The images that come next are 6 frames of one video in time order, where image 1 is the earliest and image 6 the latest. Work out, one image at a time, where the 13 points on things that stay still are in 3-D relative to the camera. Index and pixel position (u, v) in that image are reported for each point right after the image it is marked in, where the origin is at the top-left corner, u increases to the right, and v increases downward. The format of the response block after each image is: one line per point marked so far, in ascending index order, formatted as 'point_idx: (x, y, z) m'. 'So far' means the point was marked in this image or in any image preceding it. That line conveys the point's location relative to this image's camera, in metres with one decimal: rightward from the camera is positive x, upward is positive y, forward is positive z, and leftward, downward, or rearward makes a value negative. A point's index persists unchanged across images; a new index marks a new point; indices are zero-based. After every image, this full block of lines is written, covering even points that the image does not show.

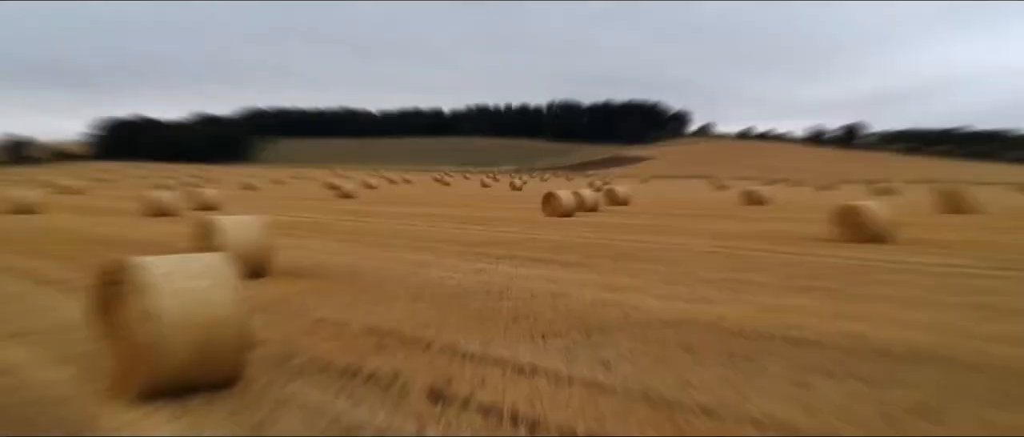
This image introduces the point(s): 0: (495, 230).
0: (-0.2, -0.1, +15.4) m
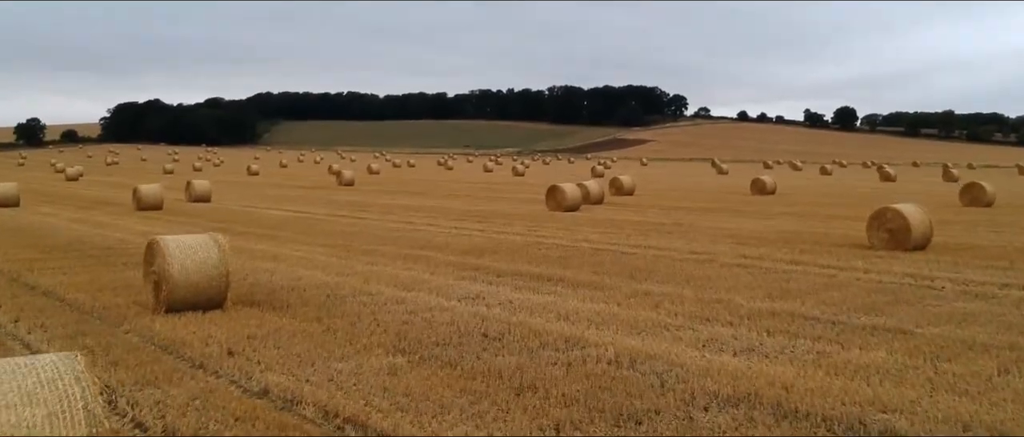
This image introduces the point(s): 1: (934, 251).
0: (-0.2, -0.1, +14.1) m
1: (+3.4, -0.3, +10.6) m
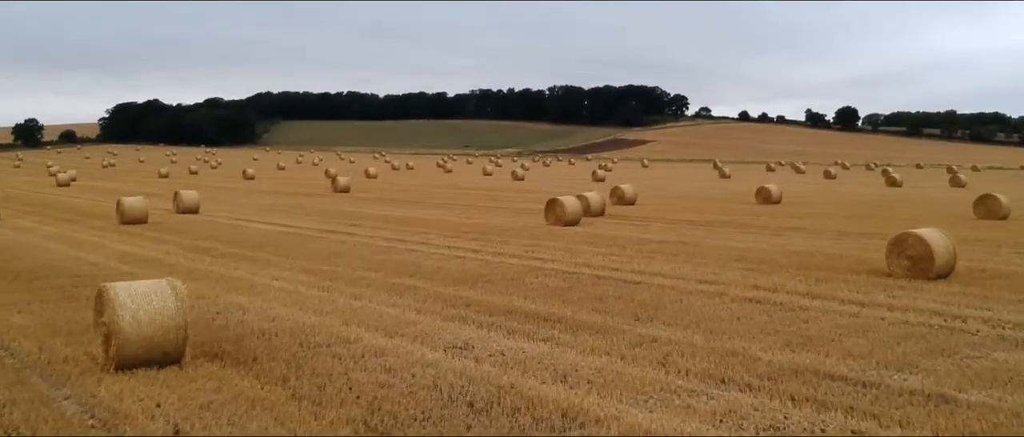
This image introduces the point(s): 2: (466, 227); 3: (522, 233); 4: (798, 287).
0: (-0.2, -0.3, +13.4) m
1: (+3.3, -0.5, +9.9) m
2: (-0.6, -0.1, +17.7) m
3: (+0.1, -0.2, +16.3) m
4: (+2.0, -0.5, +9.5) m
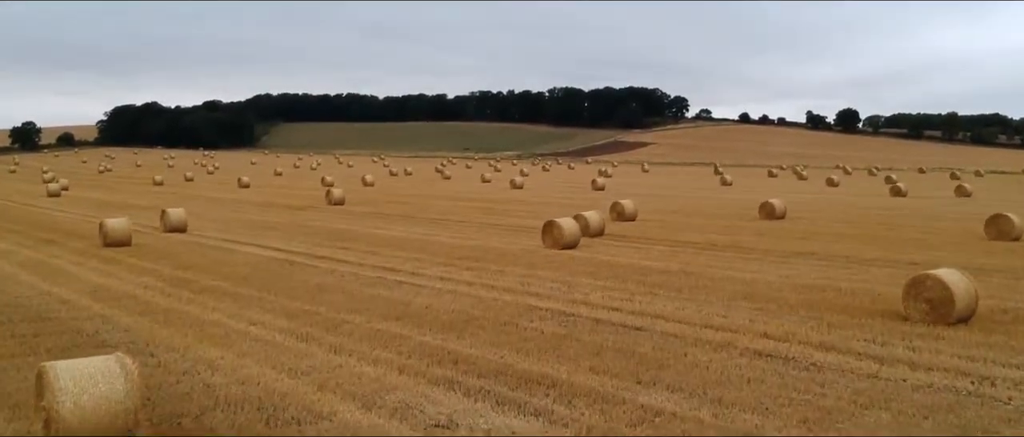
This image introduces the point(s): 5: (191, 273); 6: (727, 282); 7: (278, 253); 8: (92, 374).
0: (-0.3, -0.6, +12.8) m
1: (+3.3, -0.8, +9.3) m
2: (-0.7, -0.4, +17.1) m
3: (+0.1, -0.5, +15.7) m
4: (+2.0, -0.8, +8.9) m
5: (-3.4, -0.6, +13.8) m
6: (+2.1, -0.6, +12.8) m
7: (-3.0, -0.4, +16.8) m
8: (-1.7, -0.7, +5.5) m
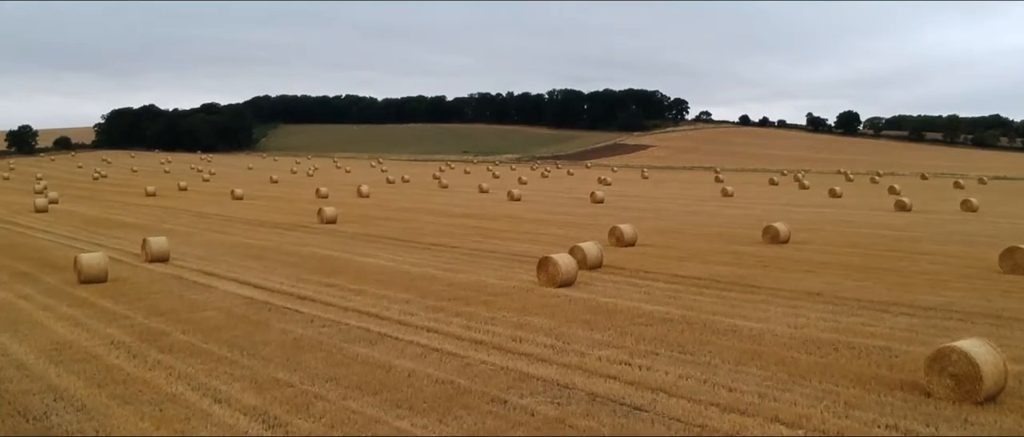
0: (-0.3, -1.1, +12.0) m
1: (+3.2, -1.2, +8.5) m
2: (-0.8, -0.9, +16.3) m
3: (0.0, -0.9, +14.9) m
4: (+1.9, -1.2, +8.1) m
5: (-3.4, -1.0, +13.0) m
6: (+2.0, -1.1, +12.0) m
7: (-3.1, -0.9, +16.0) m
8: (-1.8, -1.1, +4.7) m
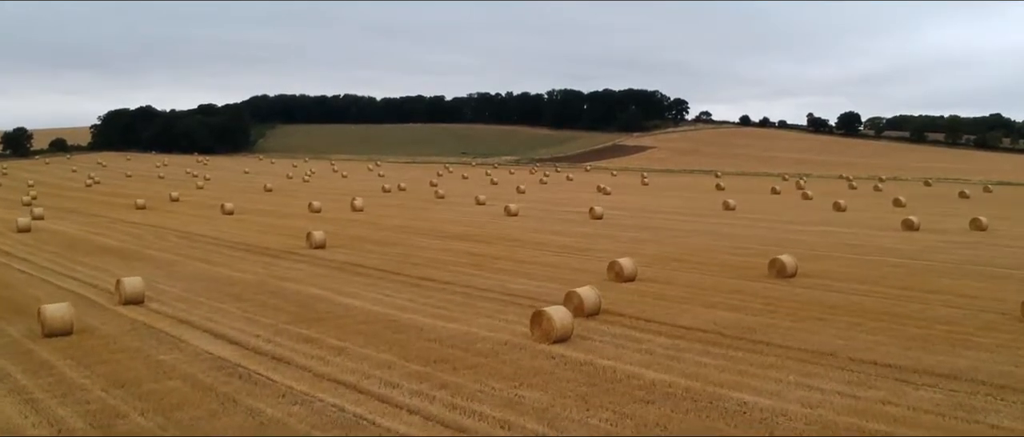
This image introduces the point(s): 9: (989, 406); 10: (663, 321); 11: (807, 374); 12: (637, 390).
0: (-0.4, -1.7, +10.9) m
1: (+3.1, -1.8, +7.4) m
2: (-0.9, -1.5, +15.2) m
3: (-0.1, -1.5, +13.8) m
4: (+1.8, -1.9, +7.0) m
5: (-3.5, -1.6, +12.0) m
6: (+1.9, -1.7, +10.9) m
7: (-3.2, -1.5, +14.9) m
8: (-1.9, -1.7, +3.6) m
9: (+4.2, -1.6, +11.5) m
10: (+2.0, -1.3, +17.2) m
11: (+3.0, -1.5, +13.2) m
12: (+1.2, -1.6, +12.3) m
